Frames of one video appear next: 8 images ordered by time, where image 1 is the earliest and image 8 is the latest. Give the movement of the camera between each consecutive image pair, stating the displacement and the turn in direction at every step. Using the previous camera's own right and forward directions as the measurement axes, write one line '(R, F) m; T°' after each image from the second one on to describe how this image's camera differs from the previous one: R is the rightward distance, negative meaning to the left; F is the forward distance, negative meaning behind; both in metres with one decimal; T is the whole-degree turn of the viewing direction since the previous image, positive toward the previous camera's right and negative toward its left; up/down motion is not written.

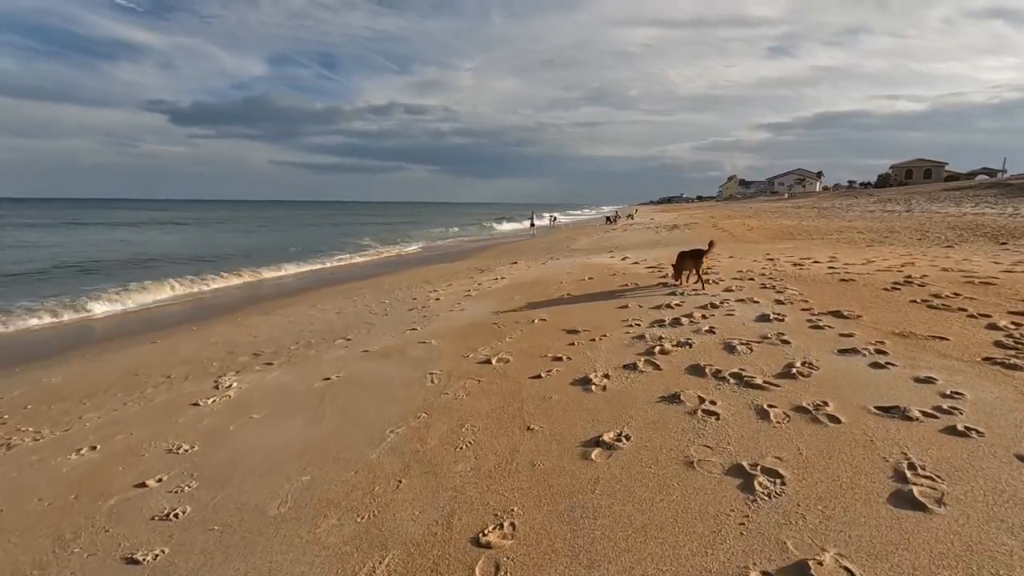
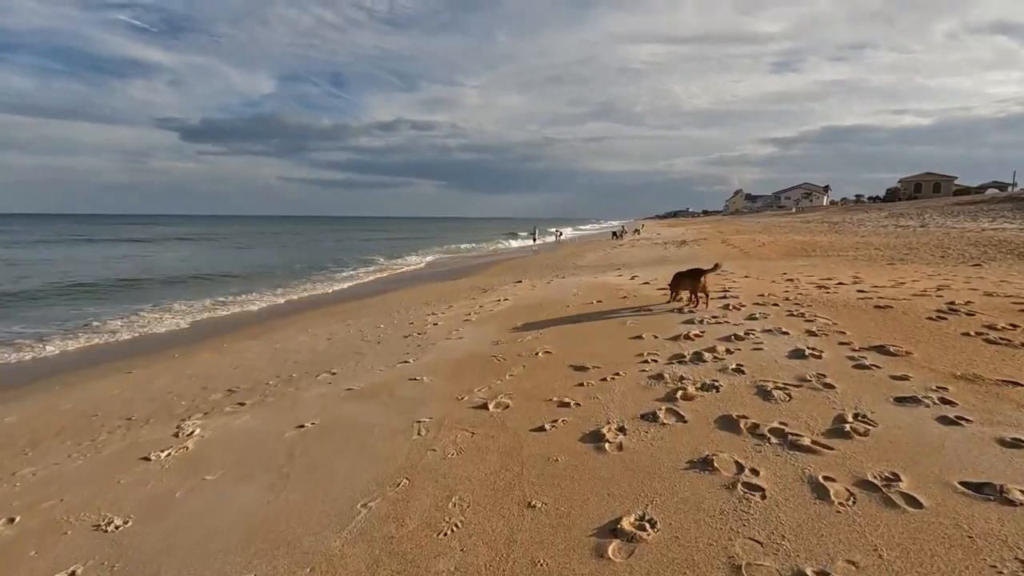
(+0.1, +0.6) m; -1°
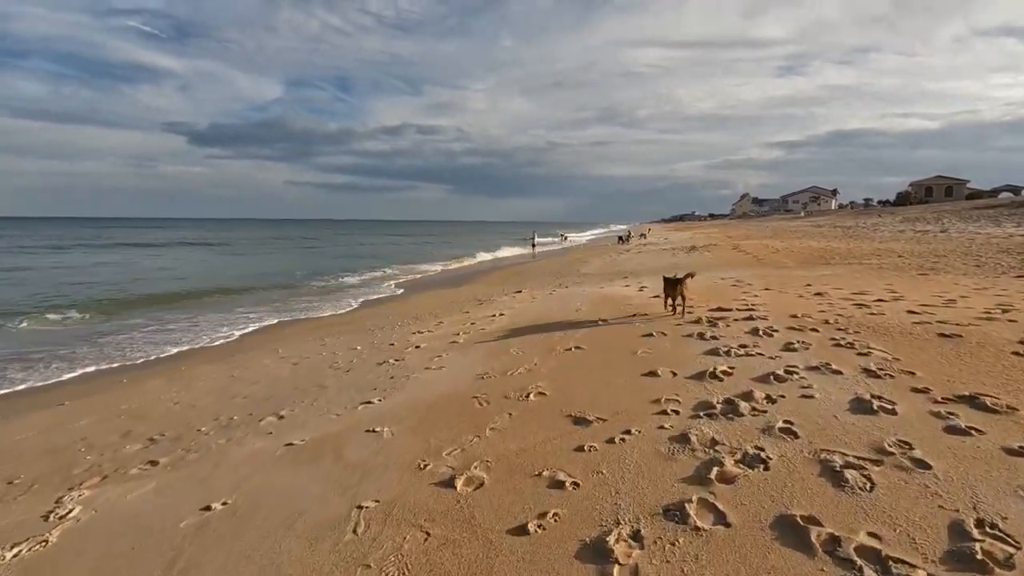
(+0.2, +1.2) m; -1°
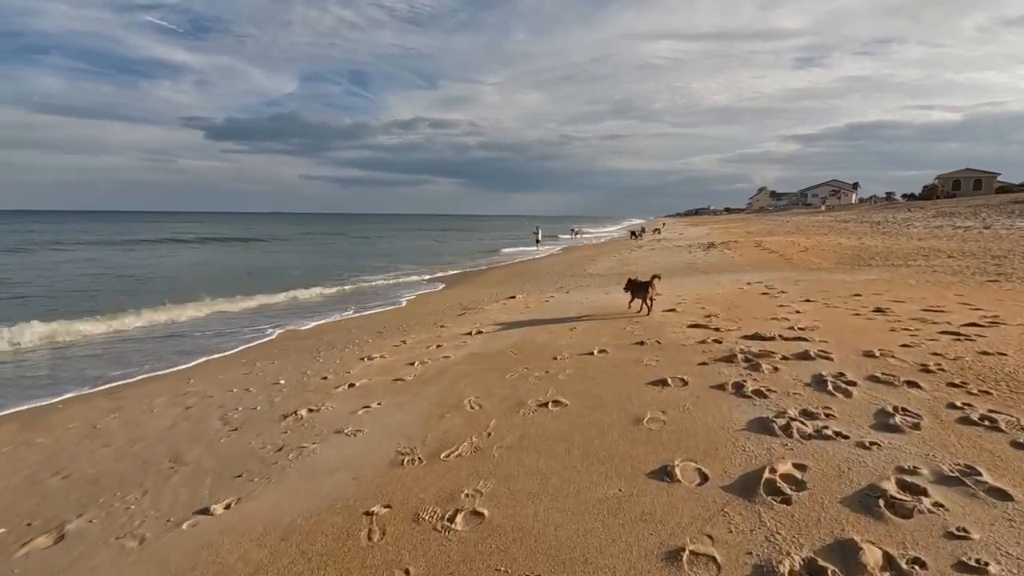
(+0.6, +2.1) m; -1°
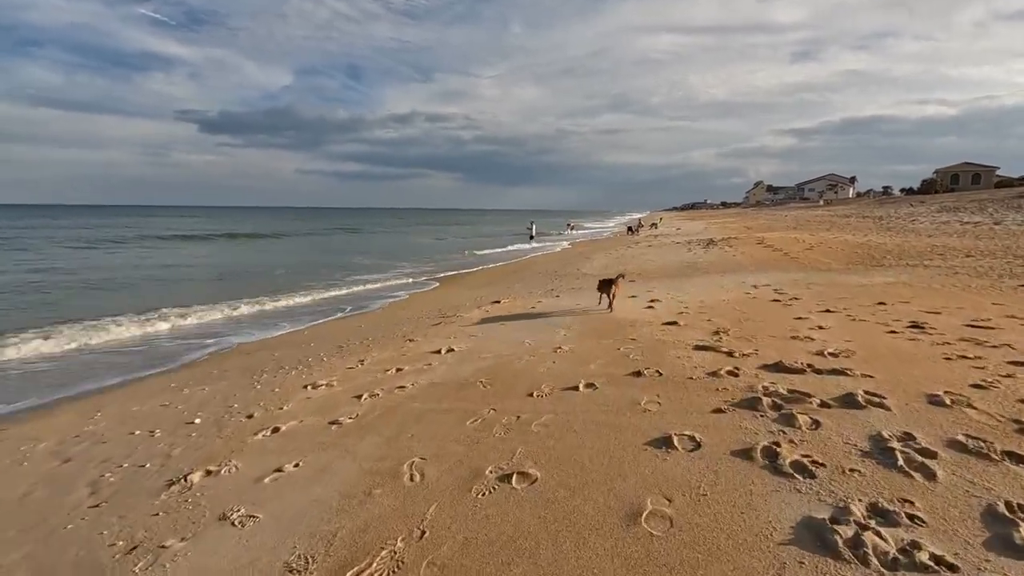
(+0.3, +1.3) m; 0°
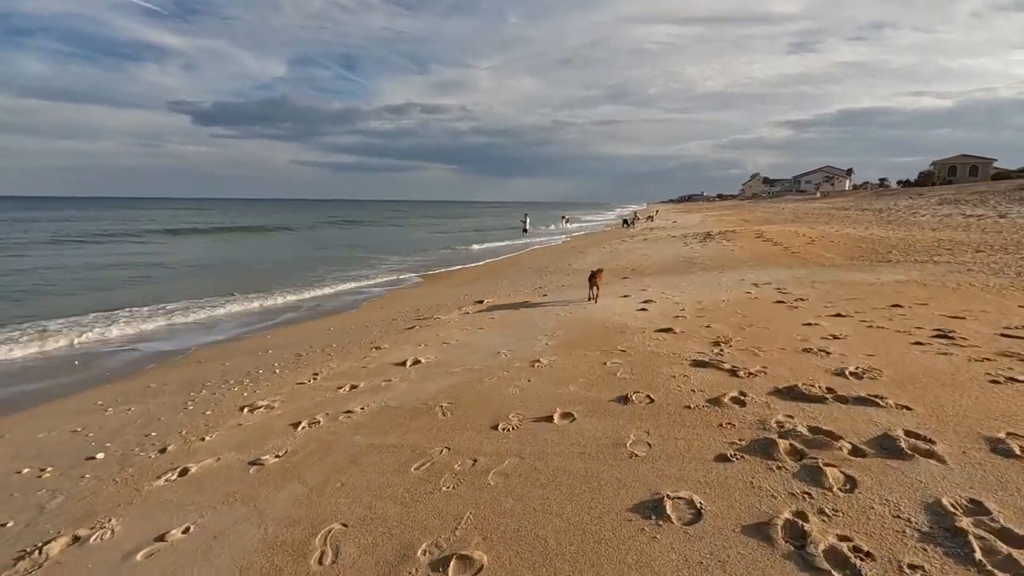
(+0.3, +0.9) m; 0°
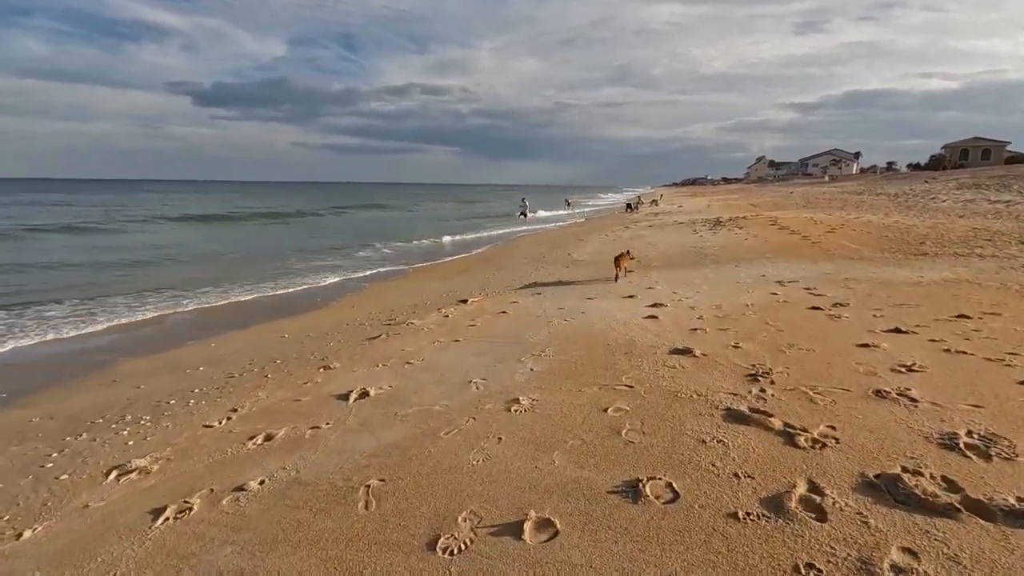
(+0.3, +1.6) m; 0°
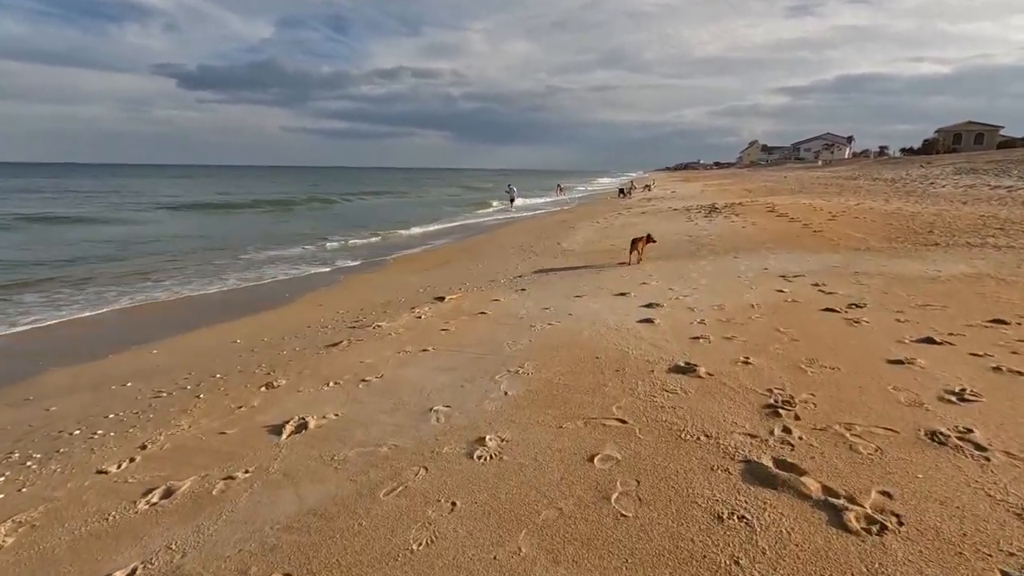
(+0.2, +0.9) m; +1°
